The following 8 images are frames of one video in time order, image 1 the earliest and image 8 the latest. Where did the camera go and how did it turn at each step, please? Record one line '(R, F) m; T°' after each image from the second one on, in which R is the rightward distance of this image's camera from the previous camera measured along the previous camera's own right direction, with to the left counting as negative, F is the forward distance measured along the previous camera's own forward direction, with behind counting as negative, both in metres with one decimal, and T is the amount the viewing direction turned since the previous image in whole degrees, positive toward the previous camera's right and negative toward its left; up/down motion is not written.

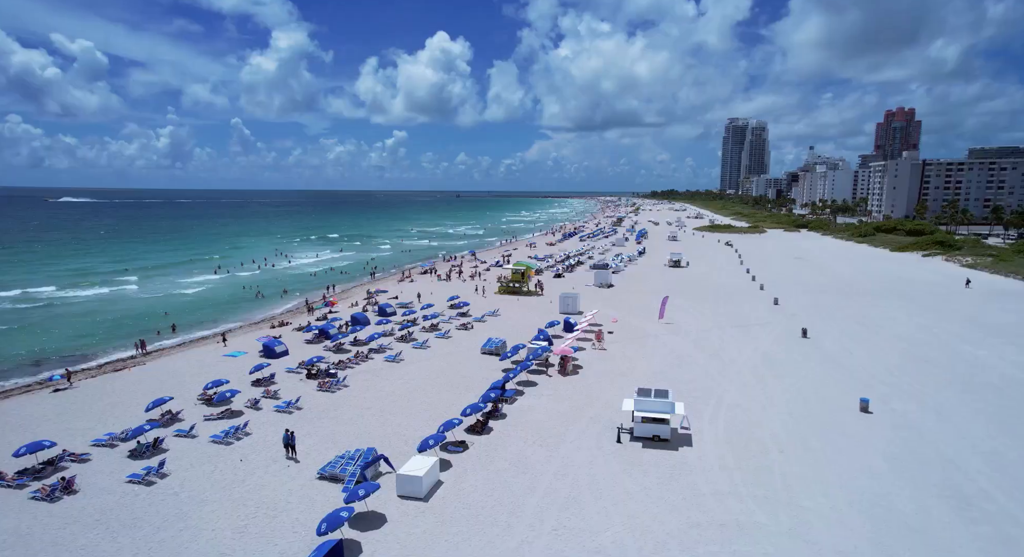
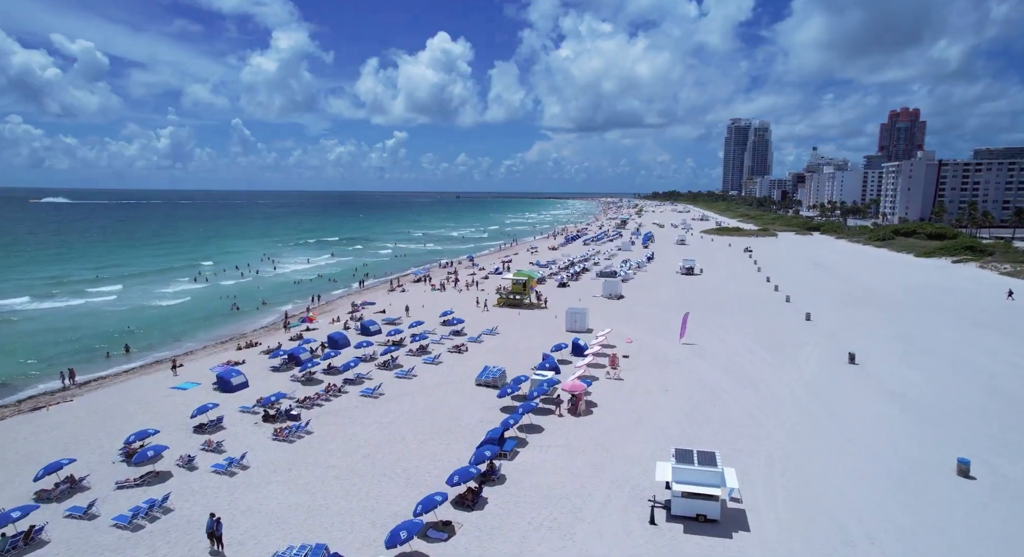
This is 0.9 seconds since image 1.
(0.0, +4.2) m; 0°
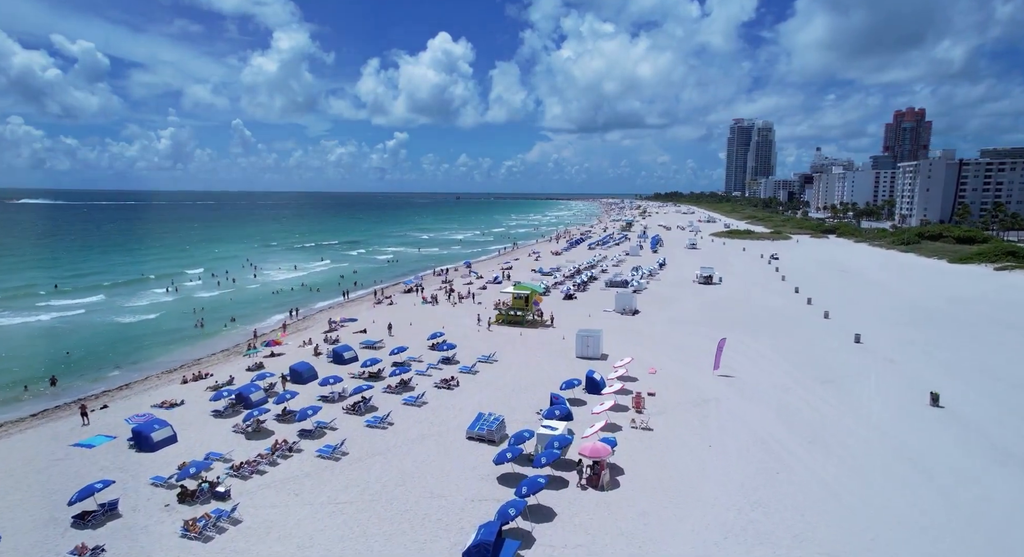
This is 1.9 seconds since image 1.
(0.0, +5.1) m; 0°
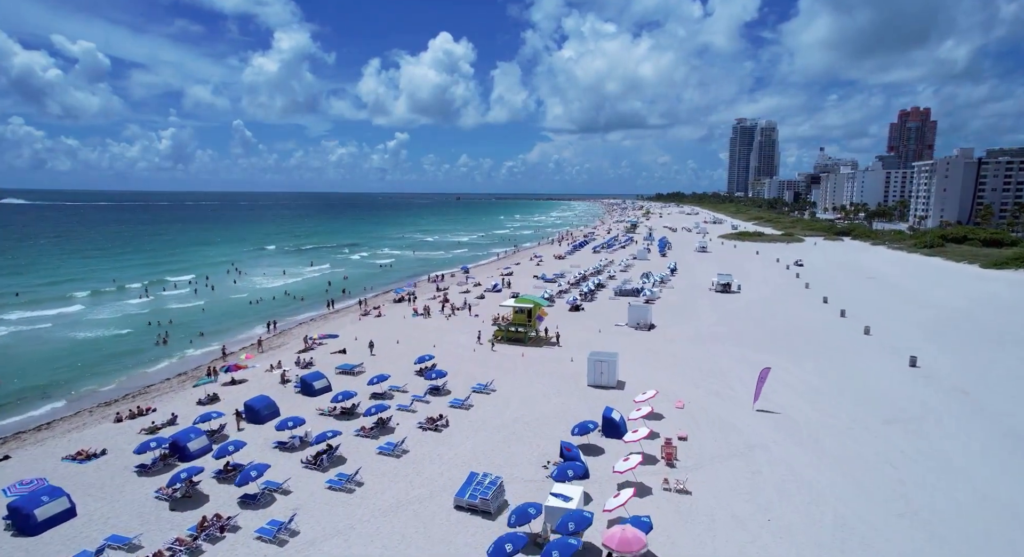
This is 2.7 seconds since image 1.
(0.0, +4.2) m; 0°
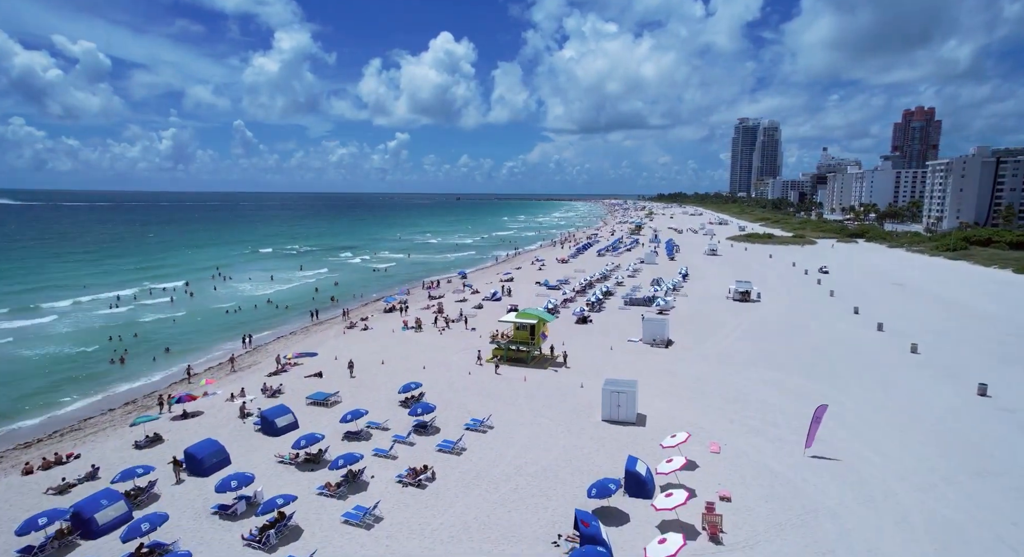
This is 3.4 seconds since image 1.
(0.0, +3.7) m; 0°
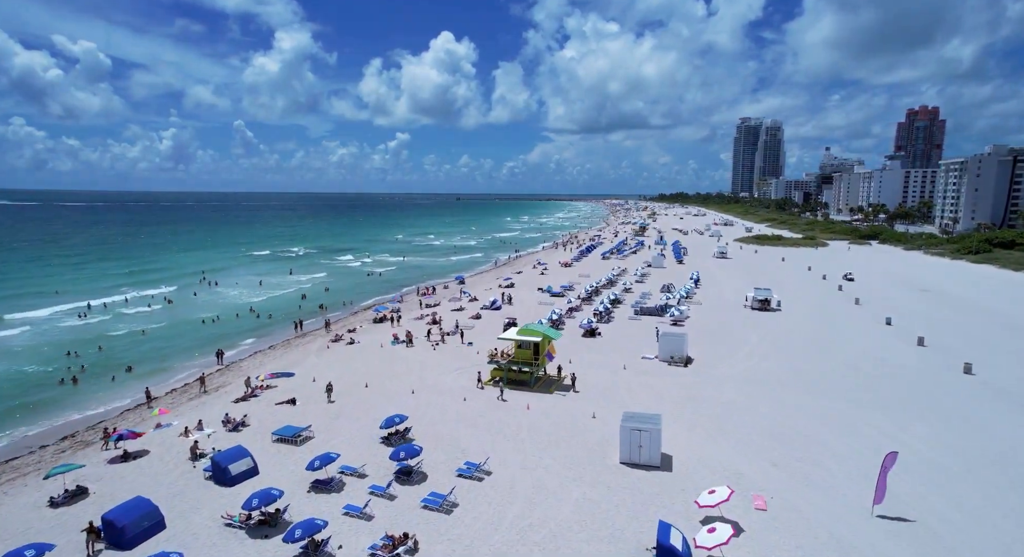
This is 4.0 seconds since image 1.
(0.0, +3.3) m; 0°
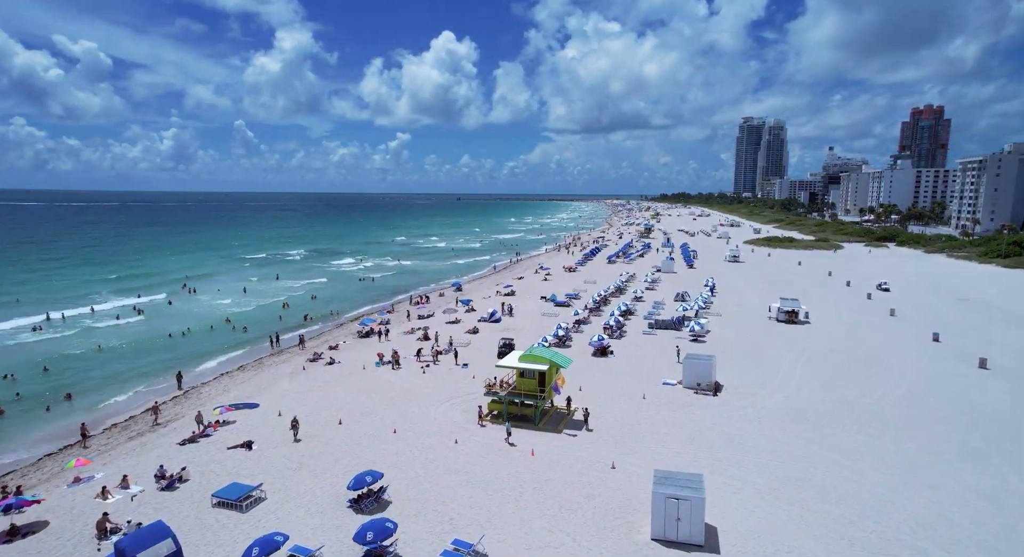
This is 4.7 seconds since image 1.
(0.0, +3.8) m; 0°
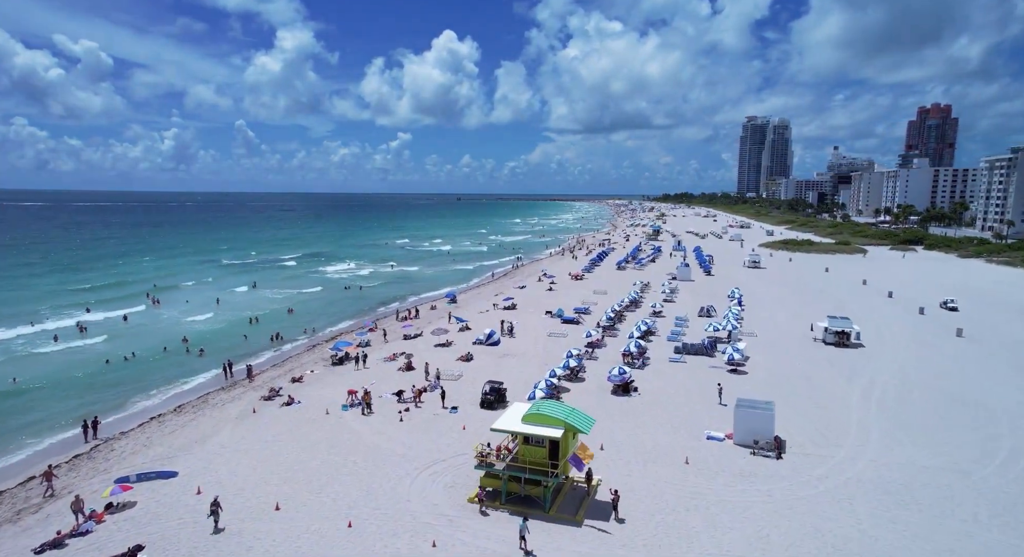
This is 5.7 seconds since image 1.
(0.0, +5.6) m; 0°
